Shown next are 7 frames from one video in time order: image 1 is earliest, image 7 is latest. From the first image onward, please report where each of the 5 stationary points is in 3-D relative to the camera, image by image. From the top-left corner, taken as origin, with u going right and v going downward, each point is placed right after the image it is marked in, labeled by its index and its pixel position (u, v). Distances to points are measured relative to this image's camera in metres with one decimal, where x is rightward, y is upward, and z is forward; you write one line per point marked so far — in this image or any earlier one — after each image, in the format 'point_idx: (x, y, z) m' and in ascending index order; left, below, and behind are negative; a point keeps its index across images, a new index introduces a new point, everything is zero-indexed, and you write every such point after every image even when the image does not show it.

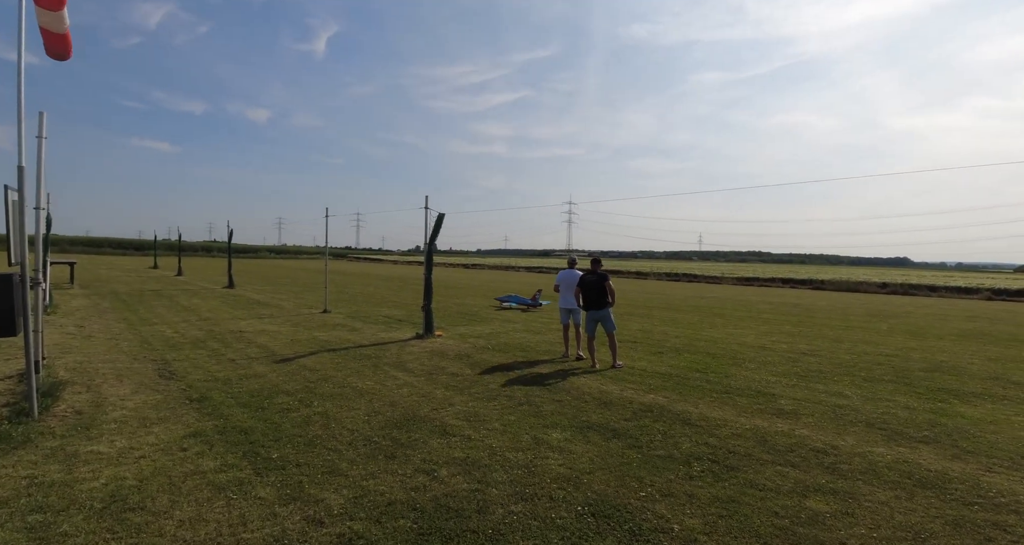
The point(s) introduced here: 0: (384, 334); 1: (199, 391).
0: (-3.0, -1.5, +11.4) m
1: (-4.2, -1.6, +6.6) m
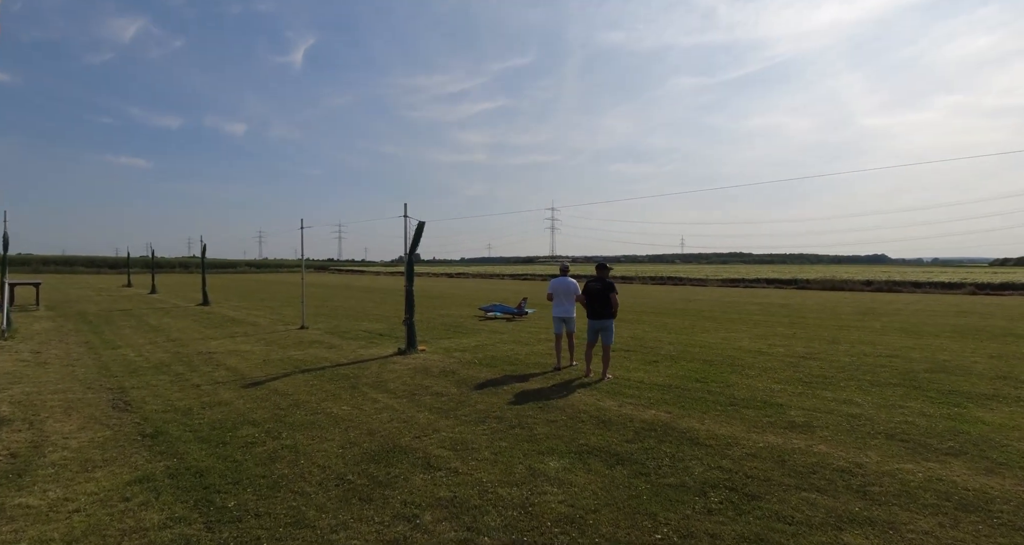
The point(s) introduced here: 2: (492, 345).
0: (-3.3, -1.8, +10.8) m
1: (-4.3, -1.8, +5.9) m
2: (-0.5, -1.9, +12.5) m
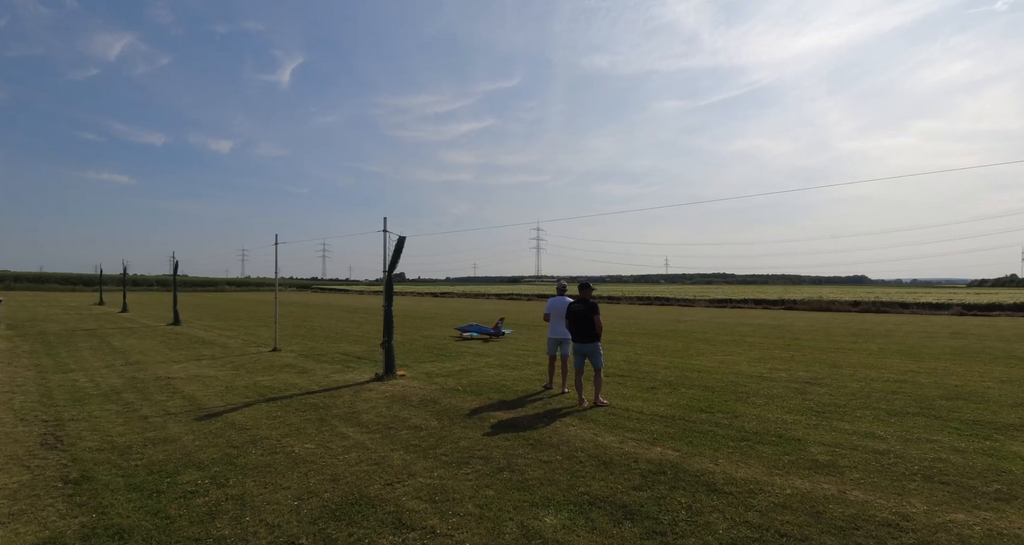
0: (-3.5, -2.1, +9.9) m
1: (-4.5, -2.0, +5.0) m
2: (-0.8, -2.3, +11.7) m
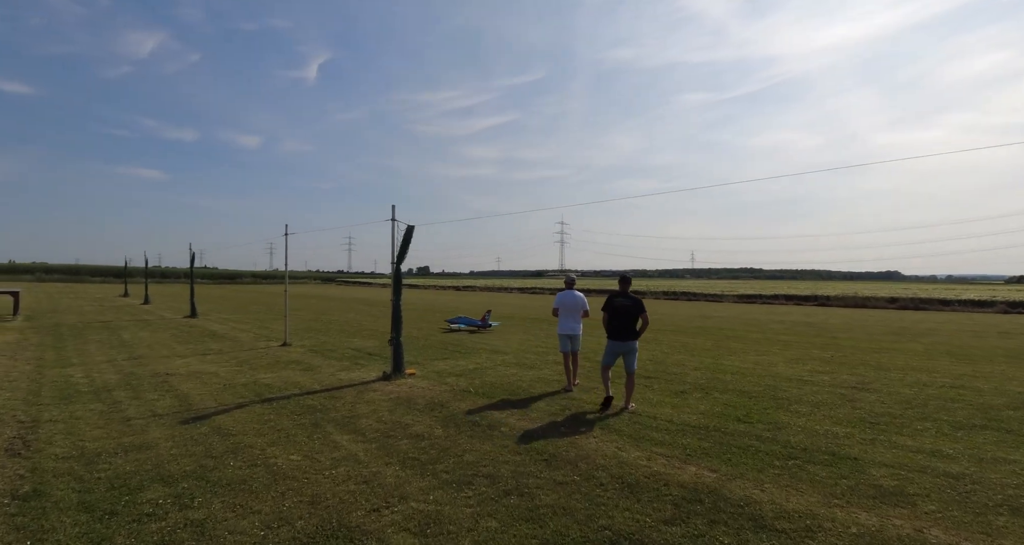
0: (-3.2, -2.0, +9.4) m
1: (-4.4, -1.9, +4.5) m
2: (-0.4, -2.2, +11.0) m
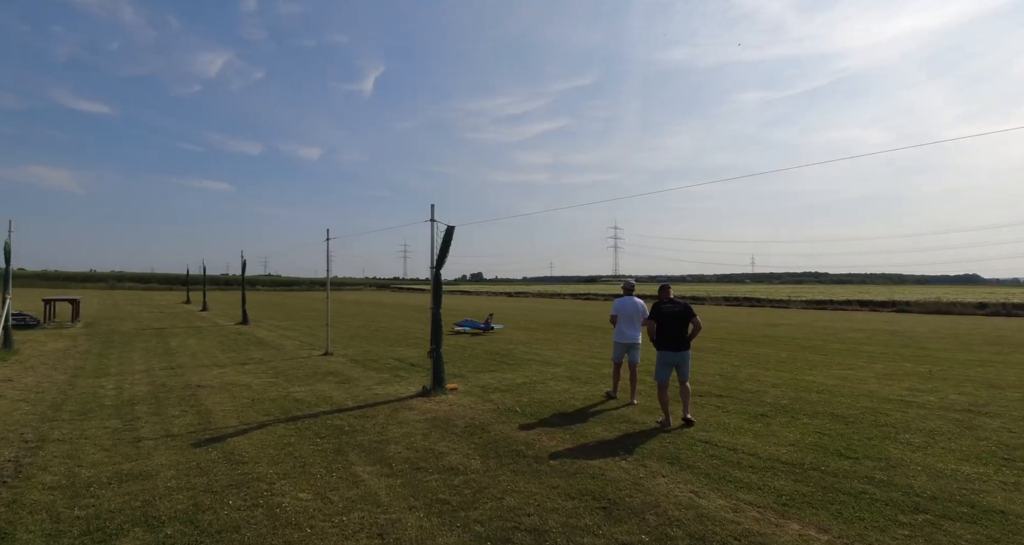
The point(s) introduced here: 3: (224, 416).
0: (-2.3, -2.1, +8.6) m
1: (-4.0, -2.0, +3.9) m
2: (+0.6, -2.3, +10.0) m
3: (-4.0, -2.0, +6.7) m
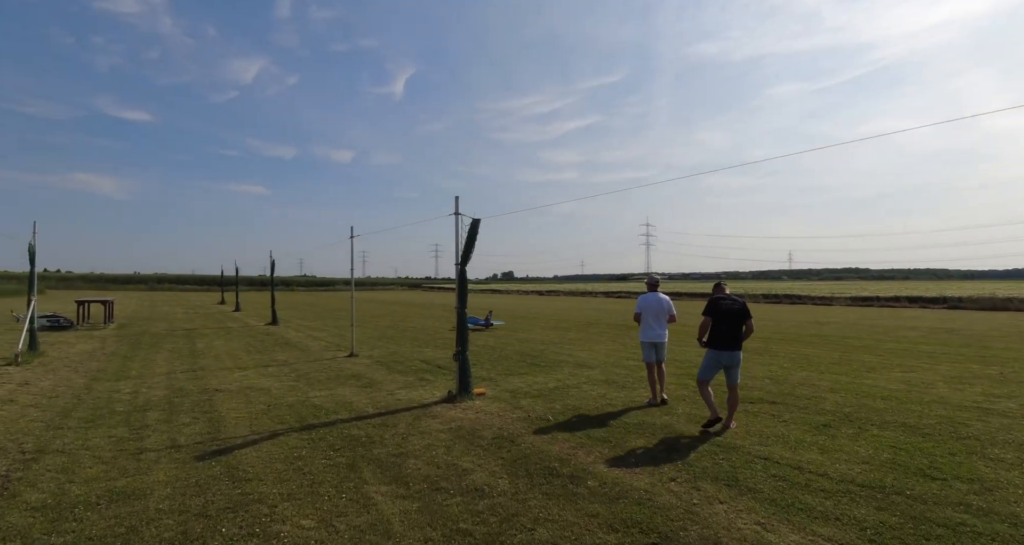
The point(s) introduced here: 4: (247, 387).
0: (-1.8, -2.0, +8.1) m
1: (-3.8, -1.9, +3.5) m
2: (+1.2, -2.2, +9.3) m
3: (-3.6, -2.0, +6.3) m
4: (-4.6, -2.0, +8.4) m
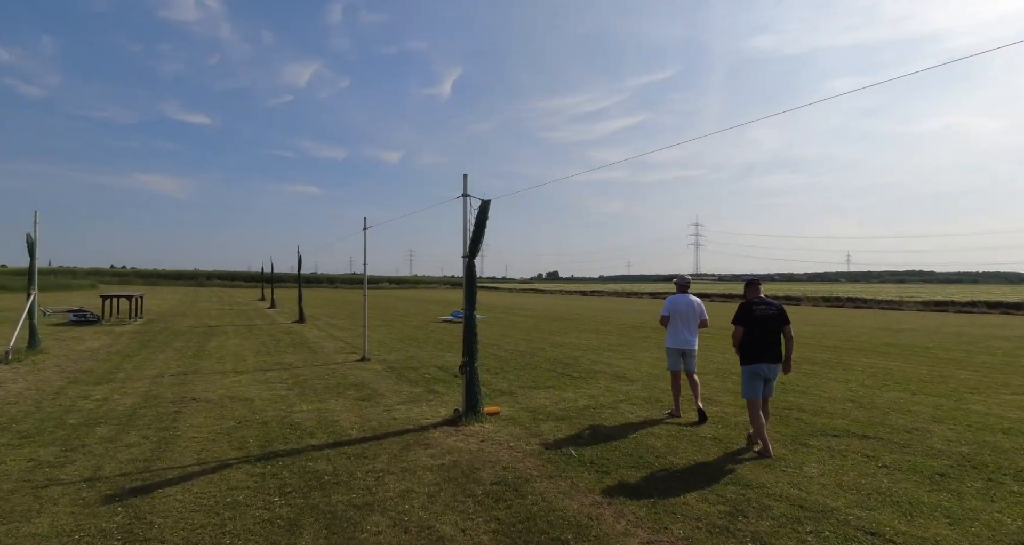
0: (-1.5, -2.0, +6.8) m
1: (-3.9, -1.8, +2.5) m
2: (+1.6, -2.1, +7.7) m
3: (-3.5, -1.9, +5.2) m
4: (-4.3, -1.9, +7.4) m
